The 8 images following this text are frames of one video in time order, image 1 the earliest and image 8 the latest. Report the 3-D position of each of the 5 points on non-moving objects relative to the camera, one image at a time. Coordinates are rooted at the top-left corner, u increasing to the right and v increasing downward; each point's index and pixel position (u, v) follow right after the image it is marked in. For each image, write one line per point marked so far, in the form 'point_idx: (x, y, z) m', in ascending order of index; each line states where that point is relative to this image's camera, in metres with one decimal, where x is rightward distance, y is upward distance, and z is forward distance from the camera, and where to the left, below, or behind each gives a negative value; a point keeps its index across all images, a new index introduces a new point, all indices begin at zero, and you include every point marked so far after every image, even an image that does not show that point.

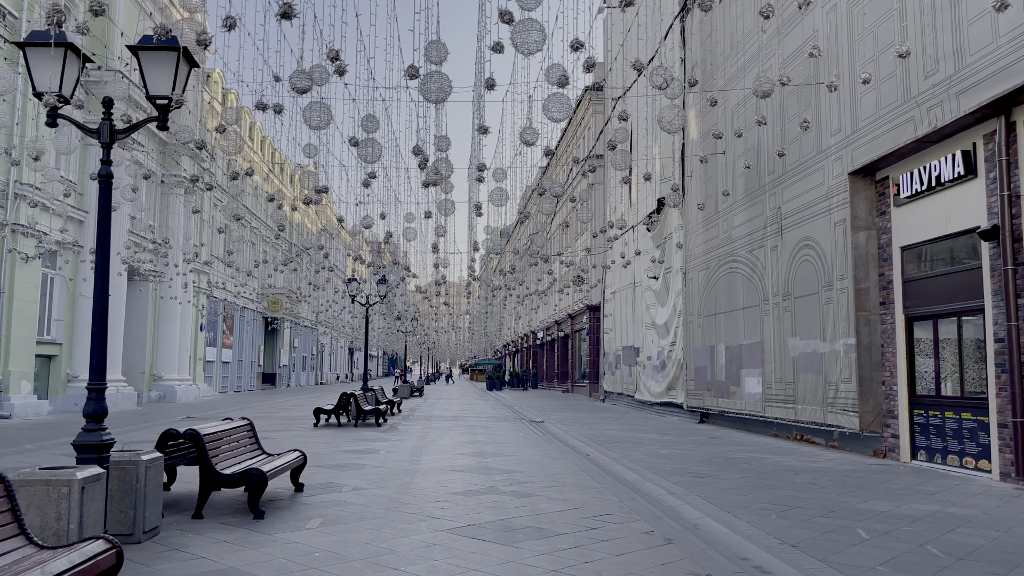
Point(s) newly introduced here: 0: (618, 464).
0: (+1.5, -2.5, +11.4) m
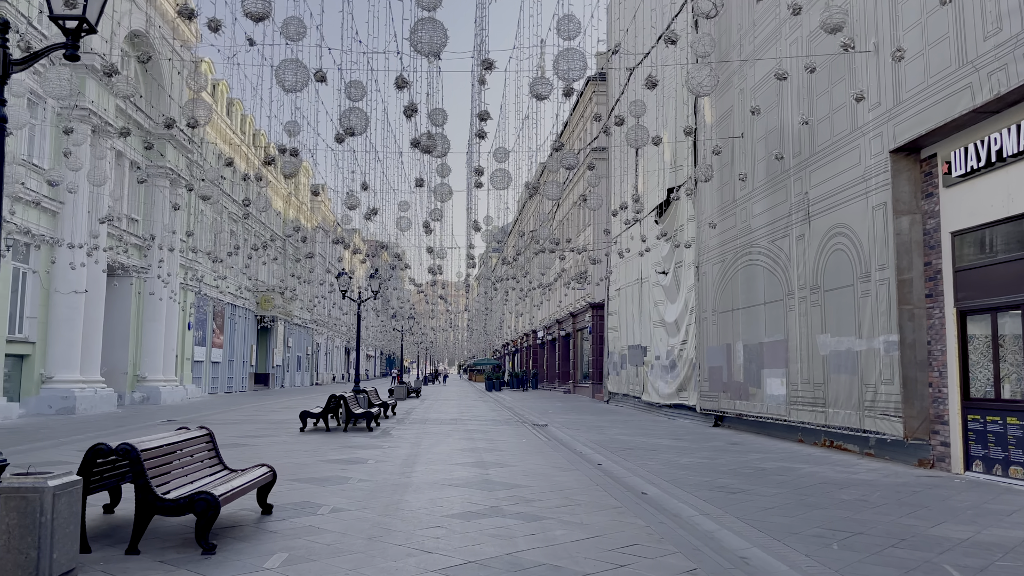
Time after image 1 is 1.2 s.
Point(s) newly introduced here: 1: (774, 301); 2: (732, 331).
0: (+1.6, -2.4, +10.1) m
1: (+4.9, -0.2, +15.0) m
2: (+4.8, -0.9, +17.2) m
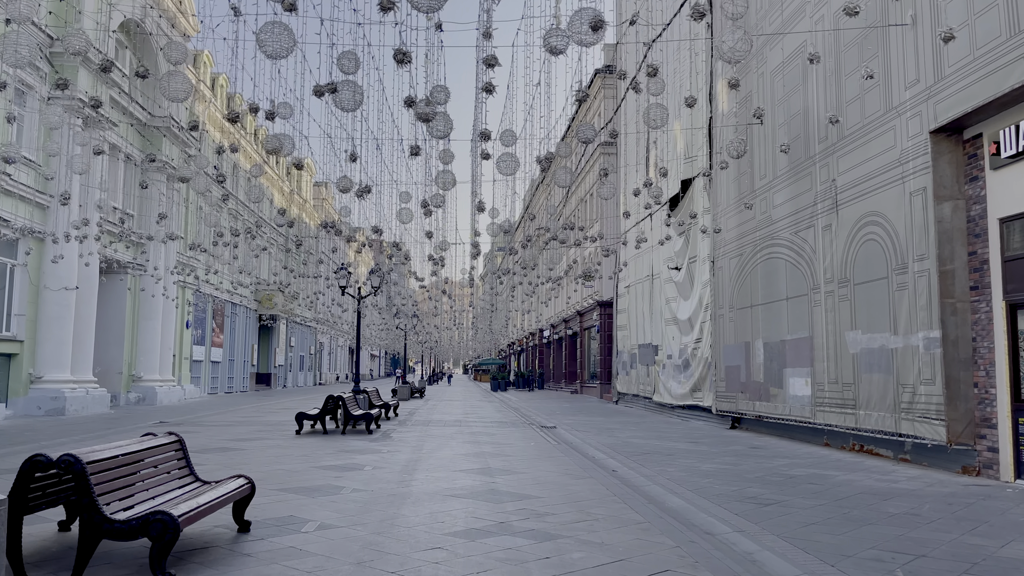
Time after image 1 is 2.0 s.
0: (+1.7, -2.3, +9.3) m
1: (+5.1, -0.1, +14.1) m
2: (+4.9, -0.8, +16.3) m
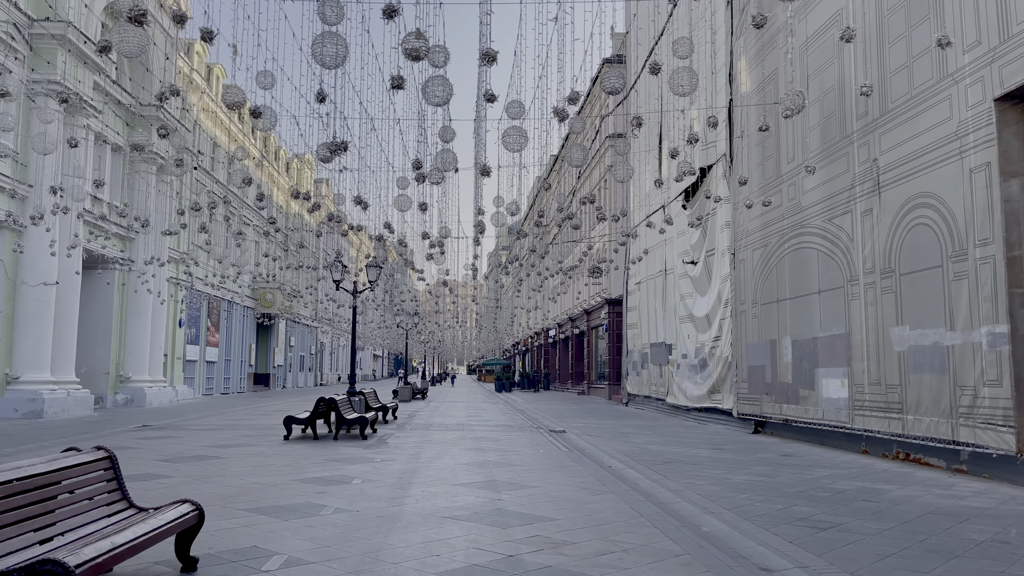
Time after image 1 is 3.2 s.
0: (+1.8, -2.2, +8.0) m
1: (+5.2, 0.0, +12.9) m
2: (+5.0, -0.7, +15.1) m
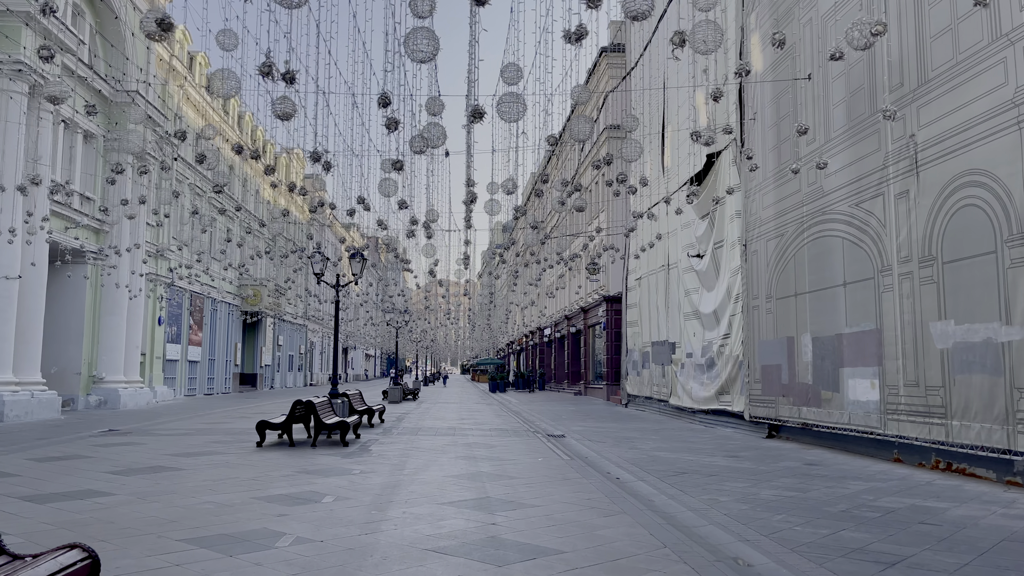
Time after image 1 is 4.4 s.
0: (+1.7, -2.1, +6.8) m
1: (+5.1, +0.1, +11.7) m
2: (+4.9, -0.6, +13.9) m
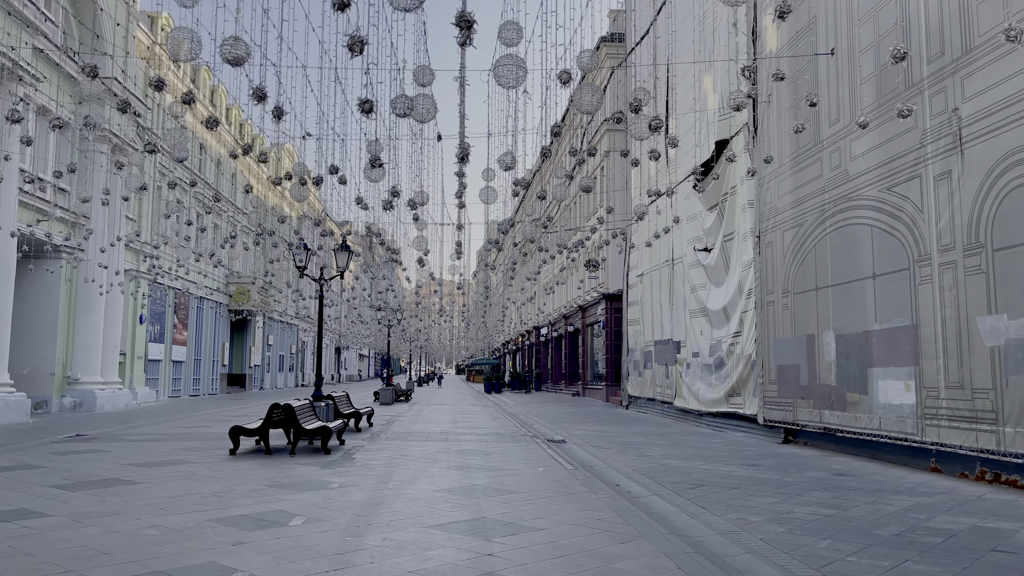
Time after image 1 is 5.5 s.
0: (+1.7, -1.9, +5.8) m
1: (+5.1, +0.2, +10.7) m
2: (+4.9, -0.5, +12.9) m
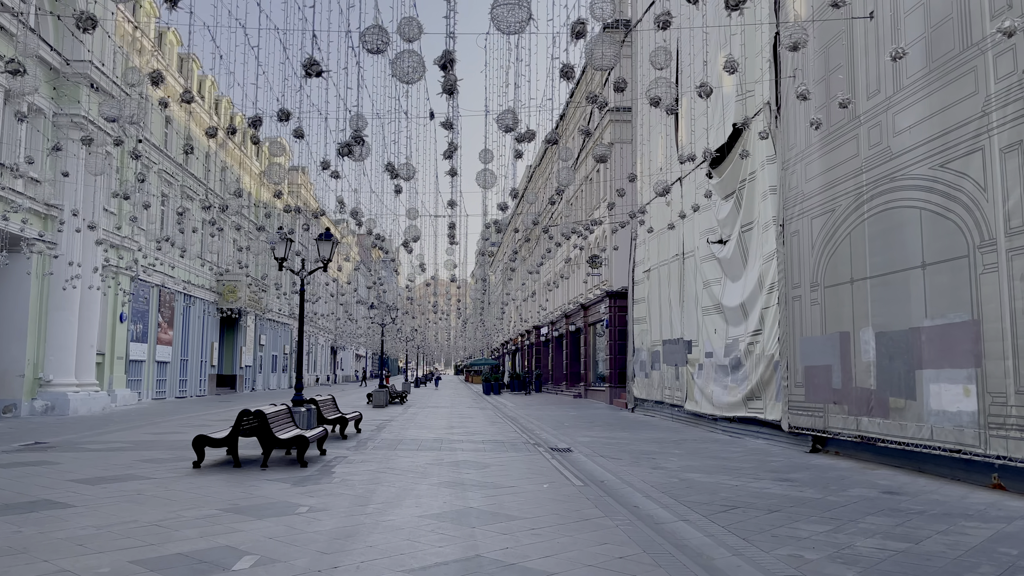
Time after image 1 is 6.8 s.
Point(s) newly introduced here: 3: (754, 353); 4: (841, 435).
0: (+1.7, -1.8, +4.4) m
1: (+5.1, +0.3, +9.3) m
2: (+4.9, -0.4, +11.5) m
3: (+4.5, -1.2, +14.8) m
4: (+4.8, -2.2, +11.6) m
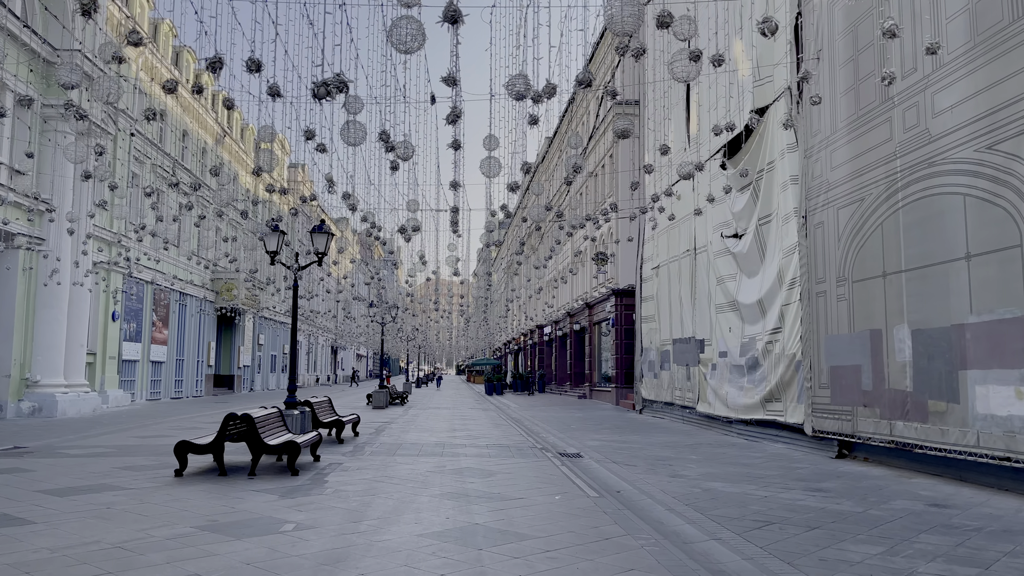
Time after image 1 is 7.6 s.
0: (+1.8, -1.8, +3.7) m
1: (+5.2, +0.4, +8.6) m
2: (+5.0, -0.3, +10.8) m
3: (+4.6, -1.1, +14.0) m
4: (+4.9, -2.1, +10.9) m
